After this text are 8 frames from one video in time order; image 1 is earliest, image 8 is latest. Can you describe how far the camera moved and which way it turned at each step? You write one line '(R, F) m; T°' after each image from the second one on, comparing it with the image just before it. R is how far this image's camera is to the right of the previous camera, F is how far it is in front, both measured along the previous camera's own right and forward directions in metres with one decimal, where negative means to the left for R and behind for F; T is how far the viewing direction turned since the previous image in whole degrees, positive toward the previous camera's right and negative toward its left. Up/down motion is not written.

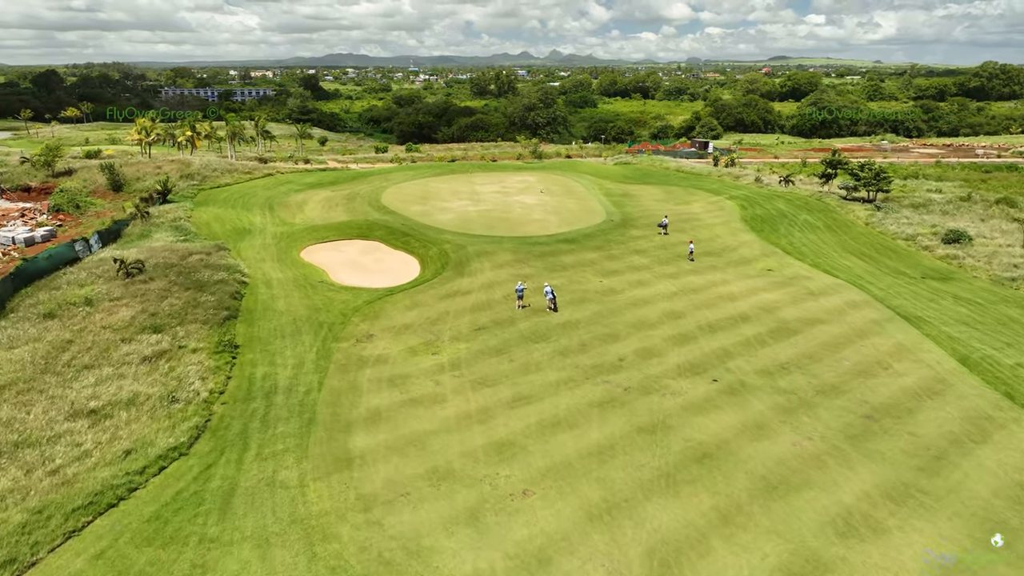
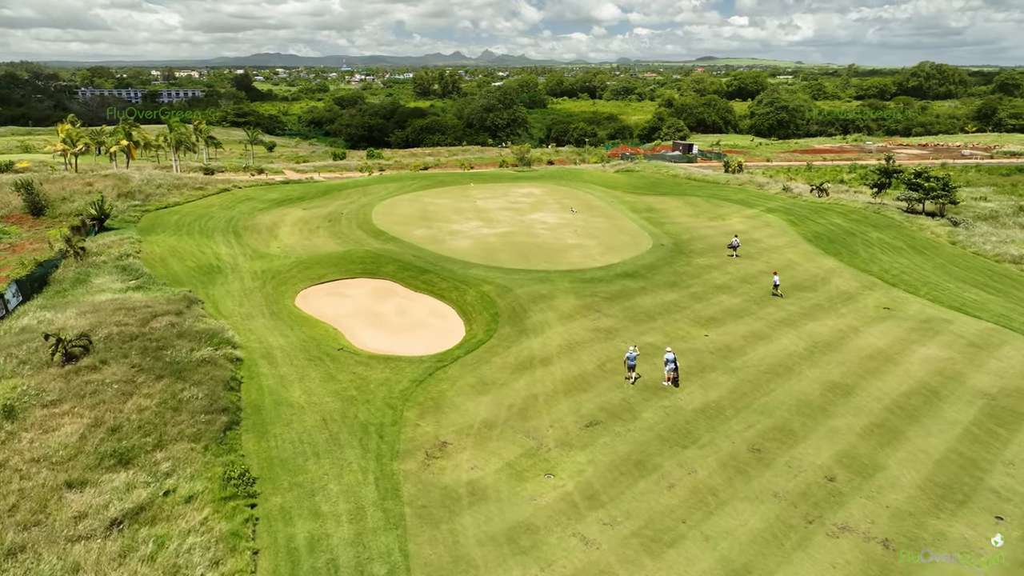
(-5.4, +8.8) m; +5°
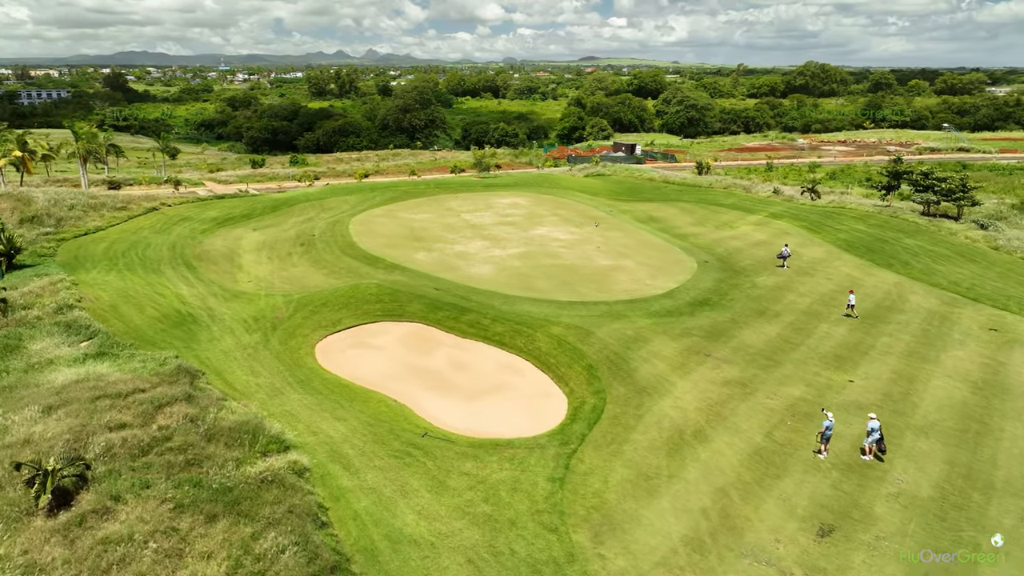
(-6.5, +6.4) m; +8°
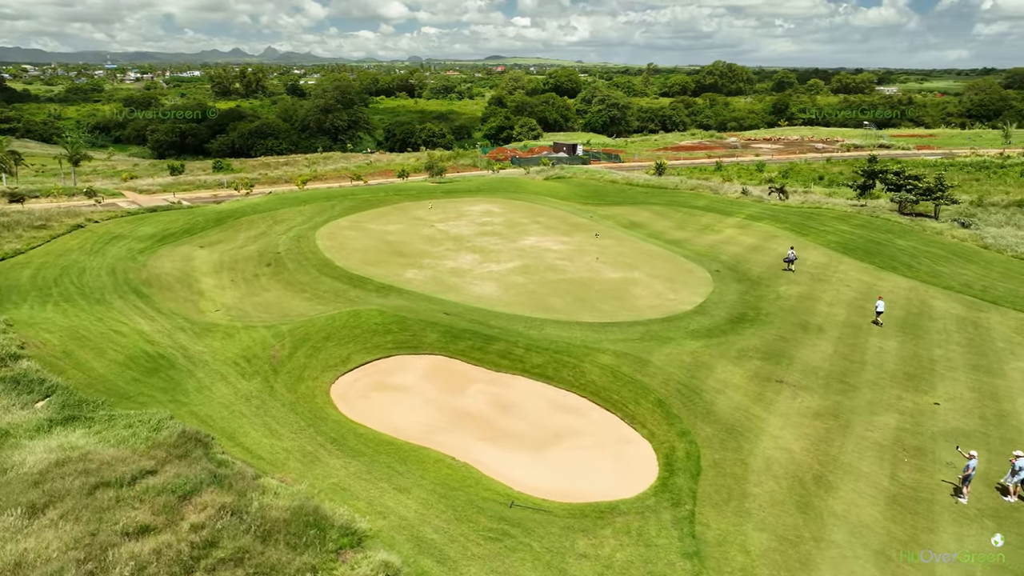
(-4.2, +3.3) m; +7°
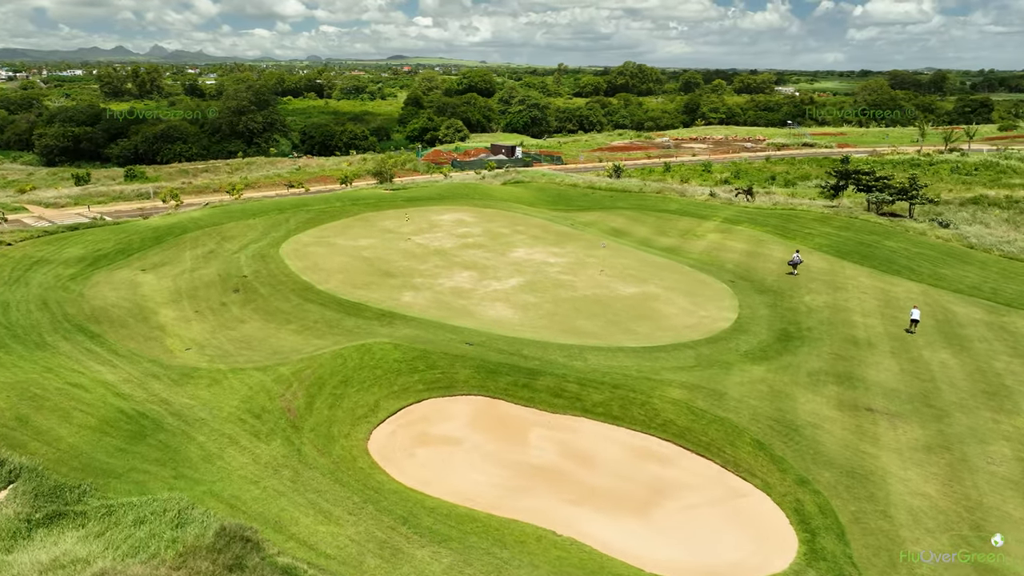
(-4.2, +3.3) m; +7°
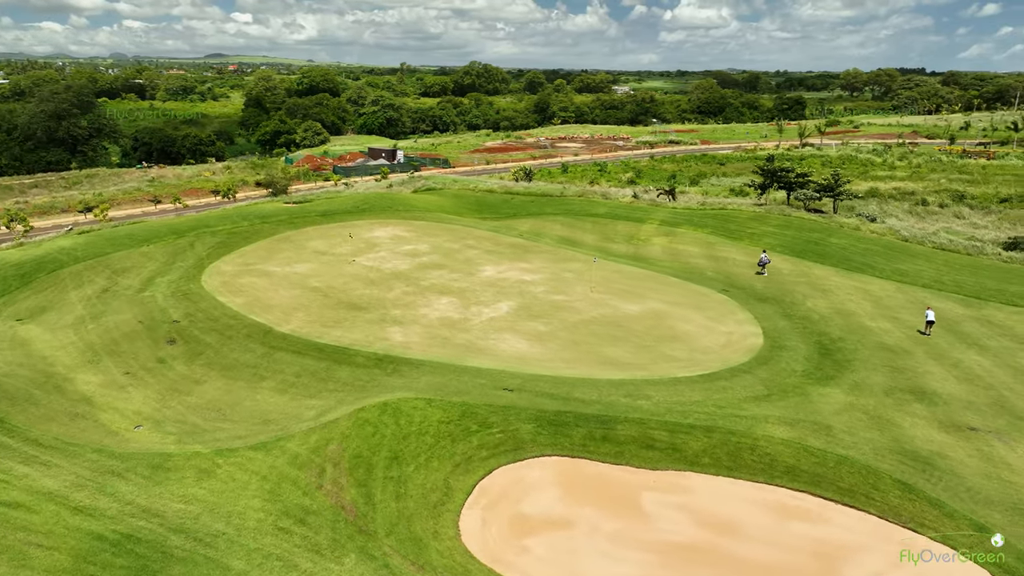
(-5.7, +4.2) m; +12°
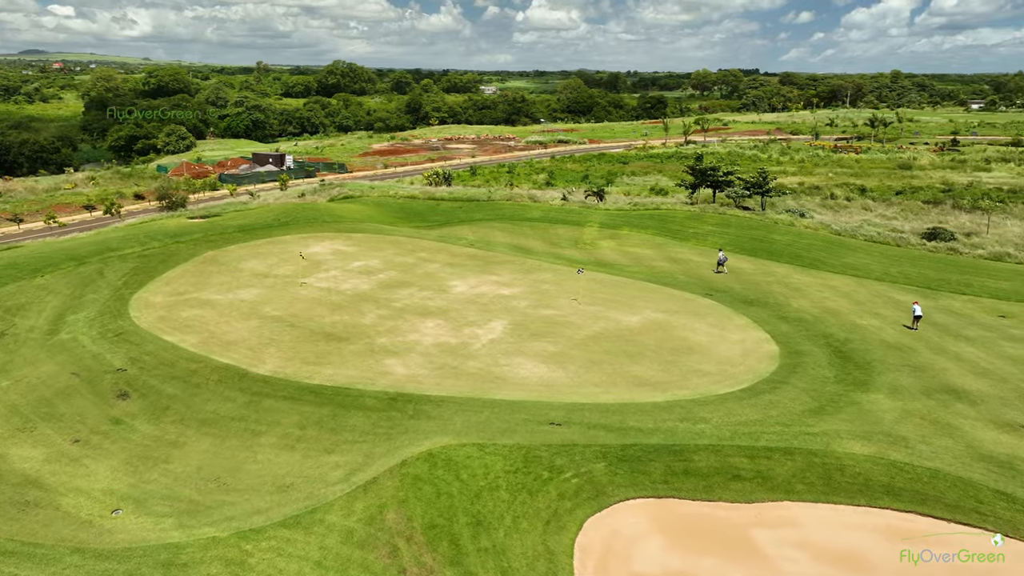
(-4.6, +2.6) m; +11°
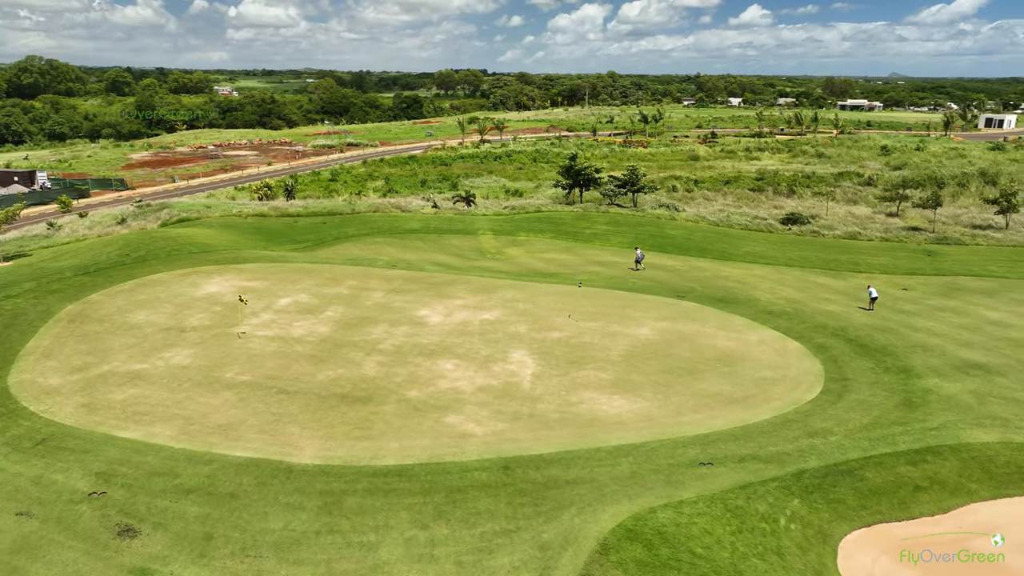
(-8.7, +4.5) m; +20°
